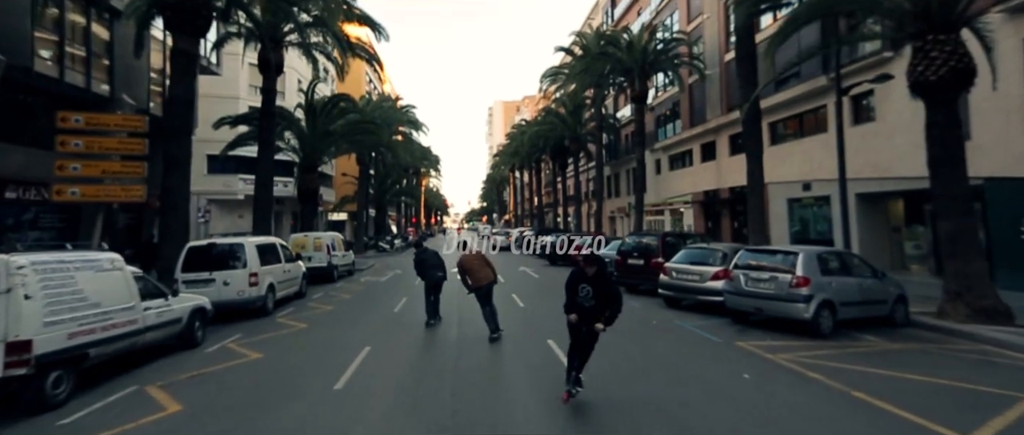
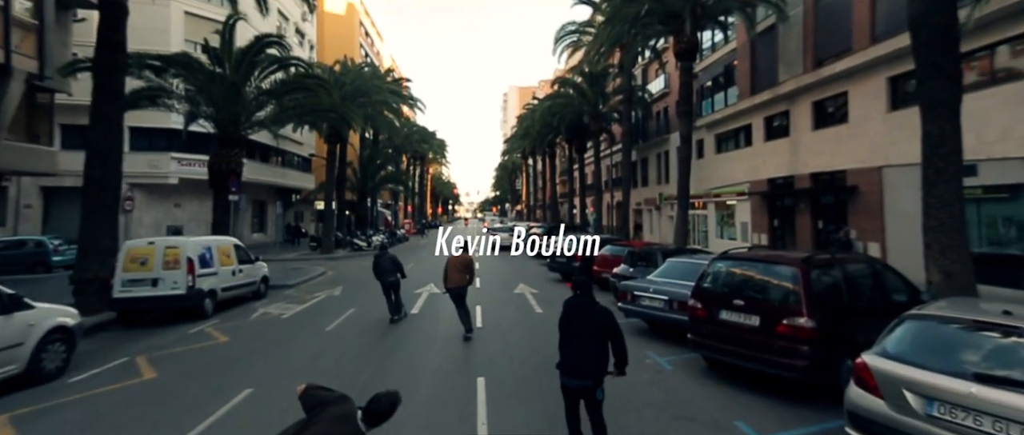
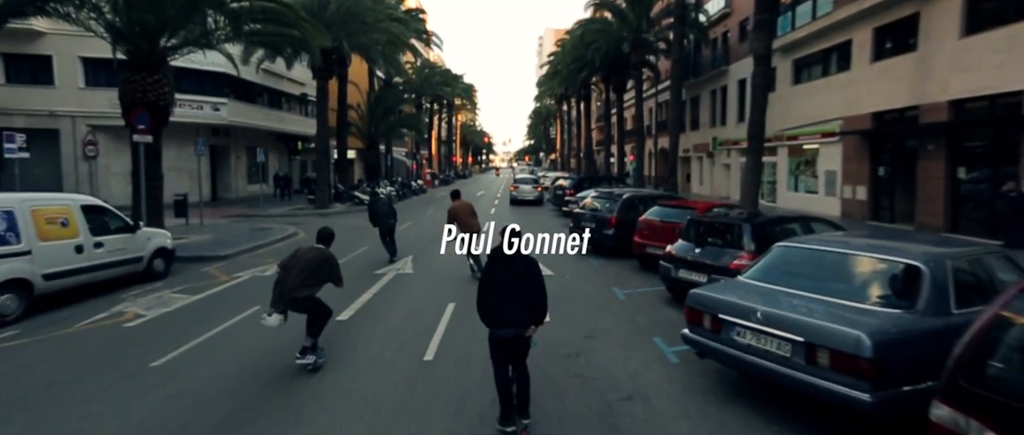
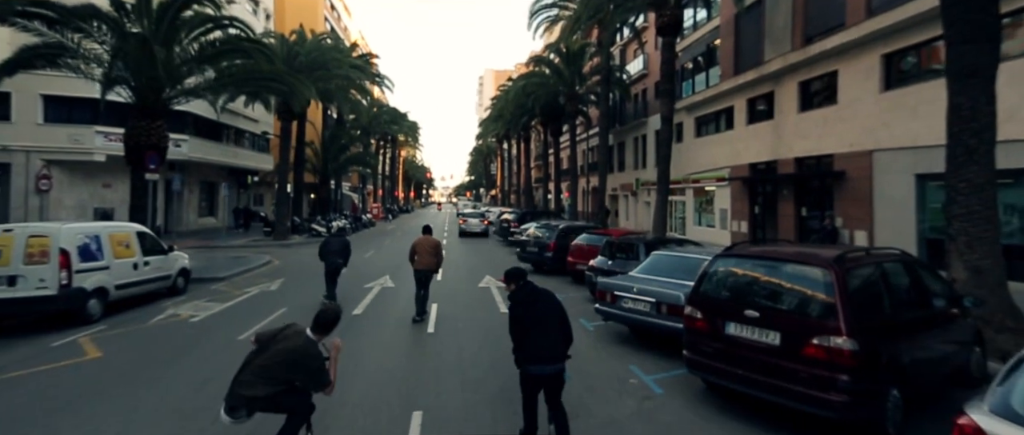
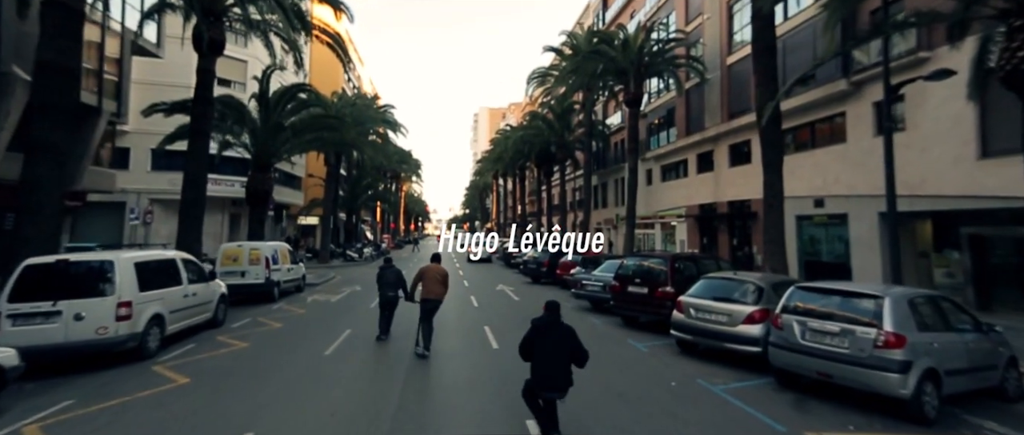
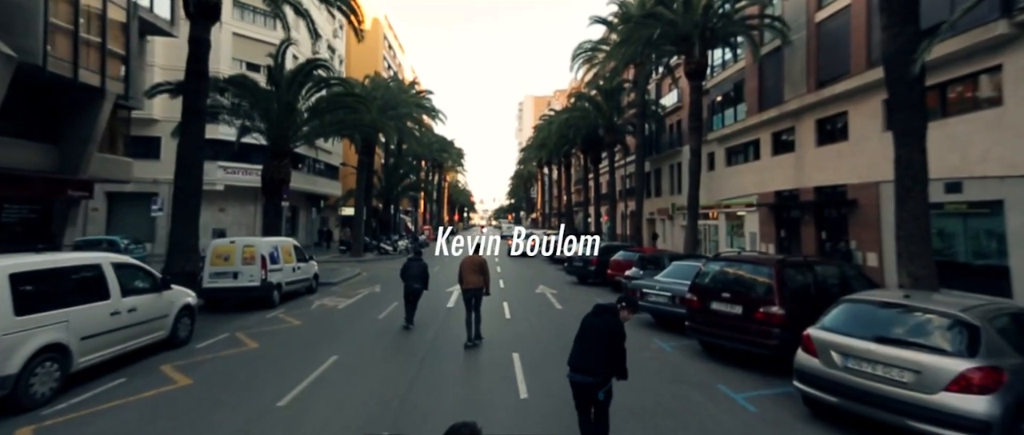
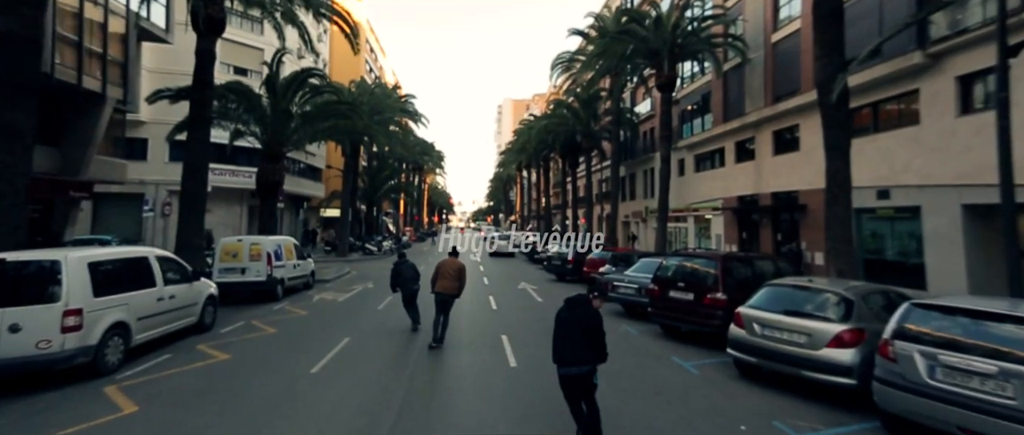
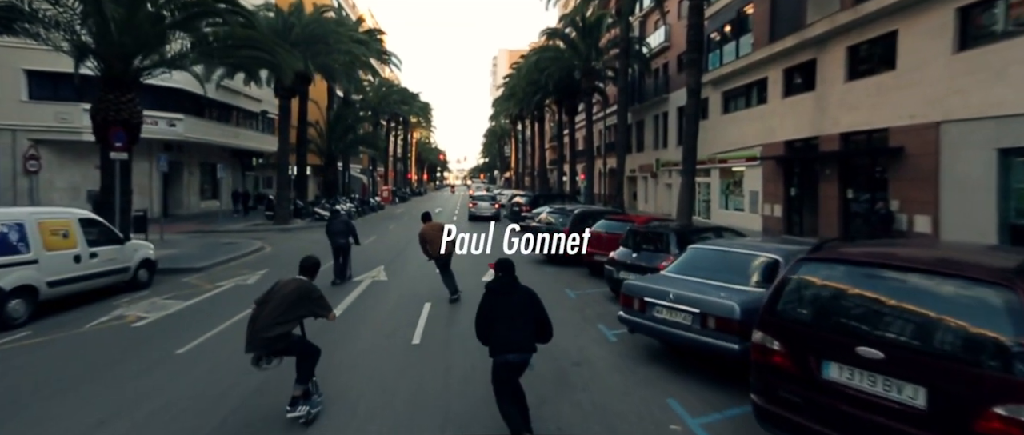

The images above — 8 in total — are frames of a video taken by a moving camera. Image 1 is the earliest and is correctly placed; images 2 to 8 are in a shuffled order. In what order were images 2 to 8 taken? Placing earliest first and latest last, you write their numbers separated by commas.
5, 7, 6, 2, 4, 8, 3
